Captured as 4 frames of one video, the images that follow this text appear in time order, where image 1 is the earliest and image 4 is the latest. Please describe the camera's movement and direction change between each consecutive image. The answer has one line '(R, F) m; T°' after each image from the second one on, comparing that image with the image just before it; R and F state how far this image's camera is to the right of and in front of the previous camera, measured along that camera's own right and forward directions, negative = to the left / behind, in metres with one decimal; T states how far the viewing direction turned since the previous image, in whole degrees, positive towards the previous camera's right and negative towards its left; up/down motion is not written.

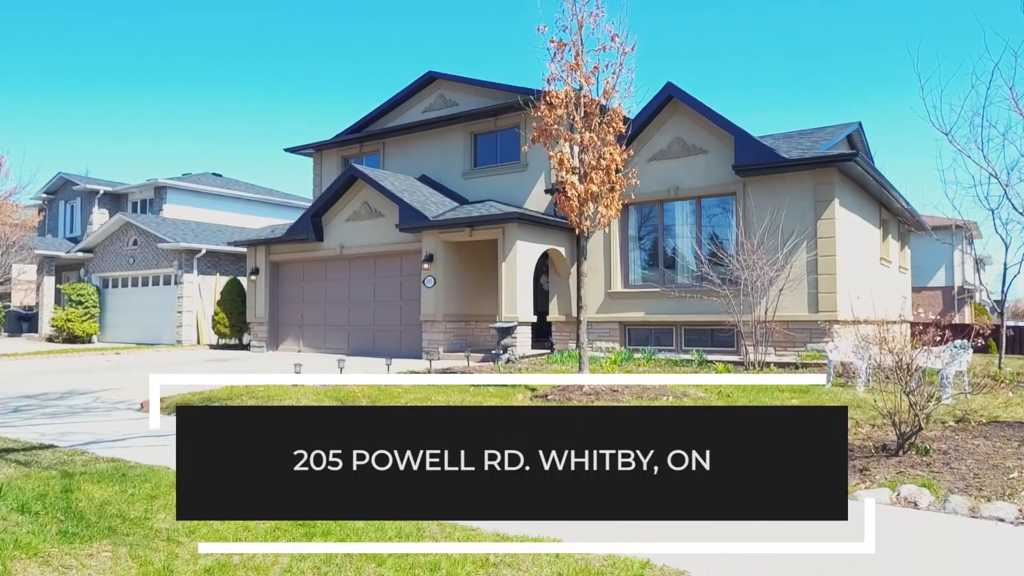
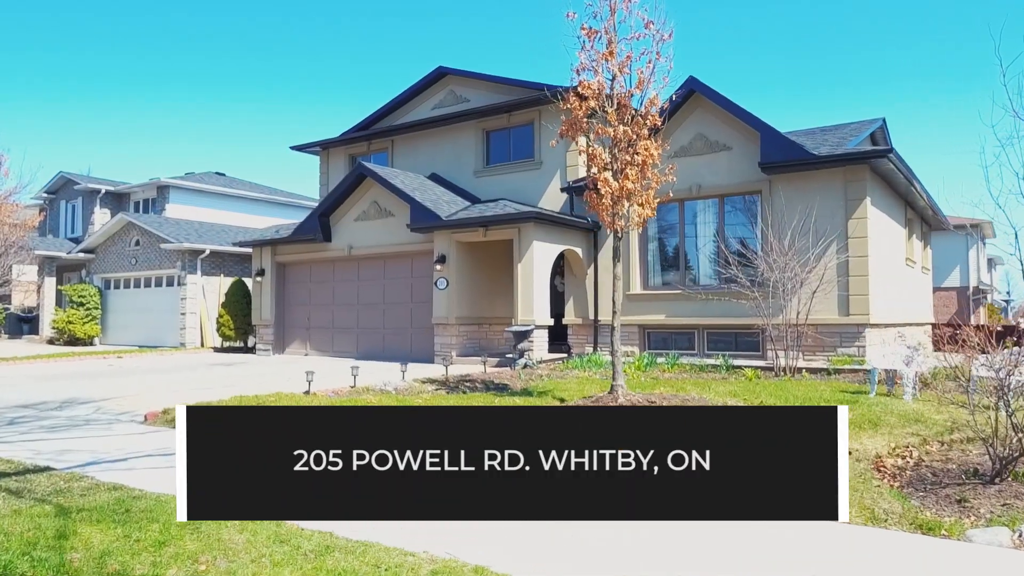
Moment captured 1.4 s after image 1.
(-0.3, +0.5) m; 0°
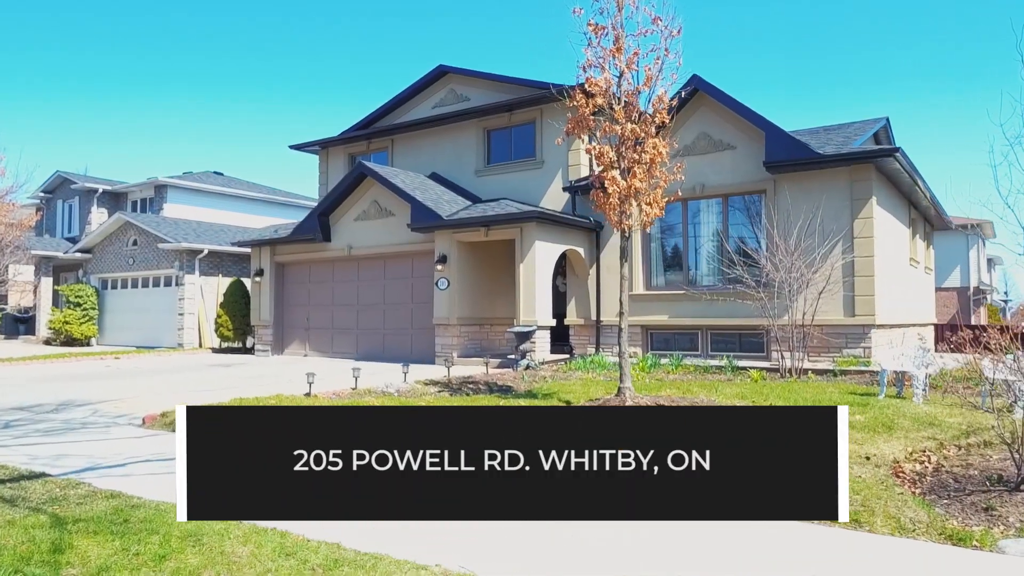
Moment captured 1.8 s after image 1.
(-0.1, +0.1) m; 0°
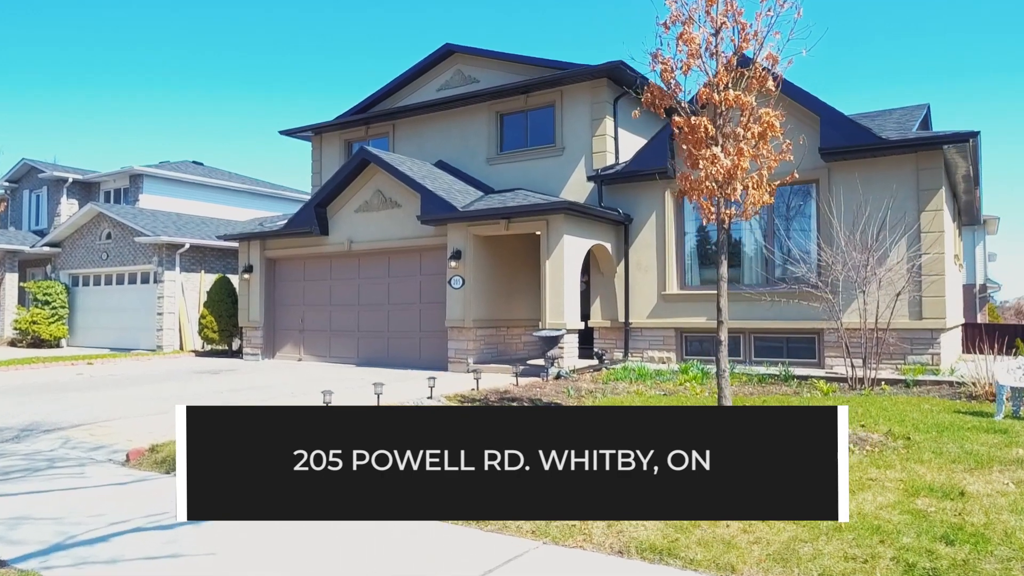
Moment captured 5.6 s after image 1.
(-0.9, +1.5) m; +2°
